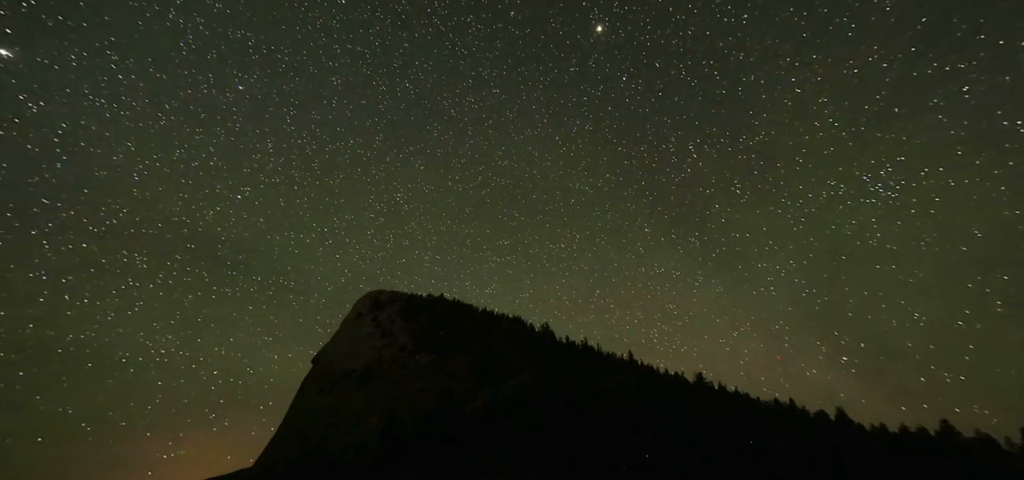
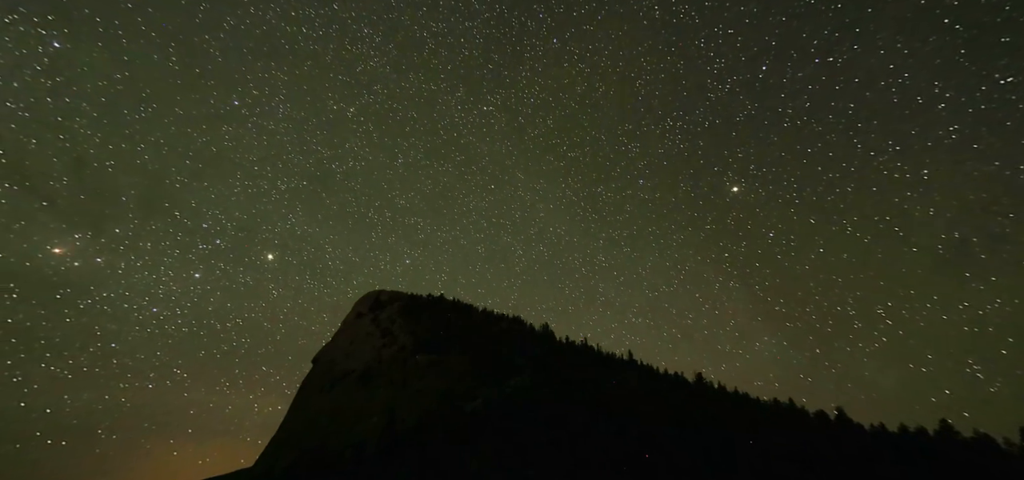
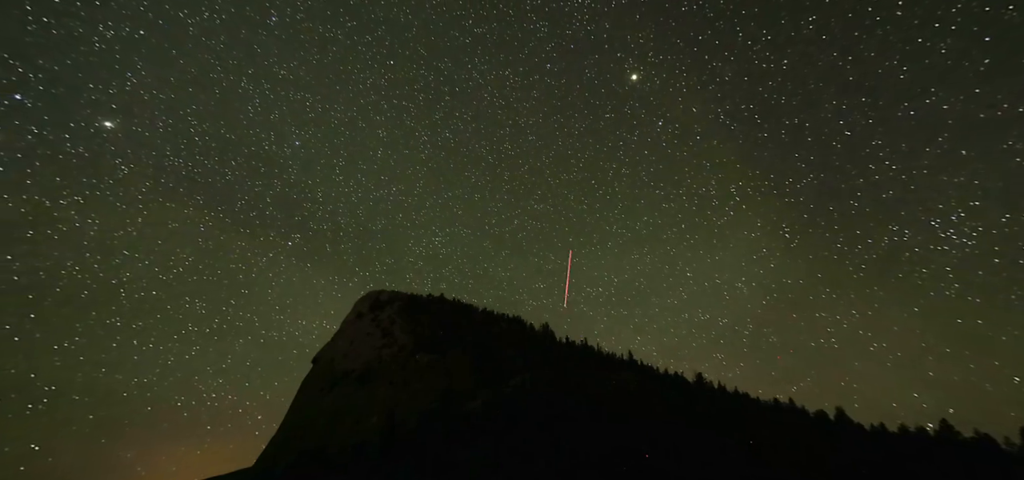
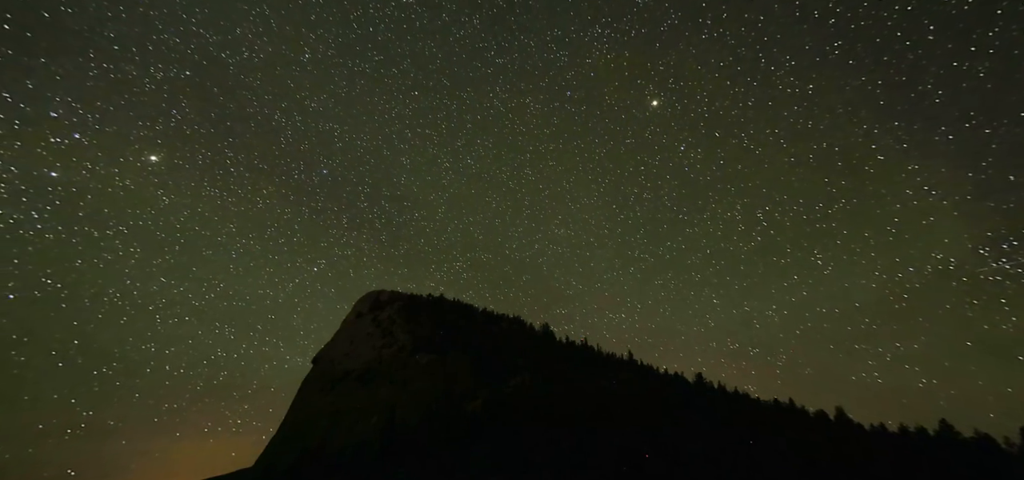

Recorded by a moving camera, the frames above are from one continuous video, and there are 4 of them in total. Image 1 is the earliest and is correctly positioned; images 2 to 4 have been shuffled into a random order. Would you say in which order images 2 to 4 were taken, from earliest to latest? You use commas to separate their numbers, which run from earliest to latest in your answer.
3, 4, 2
